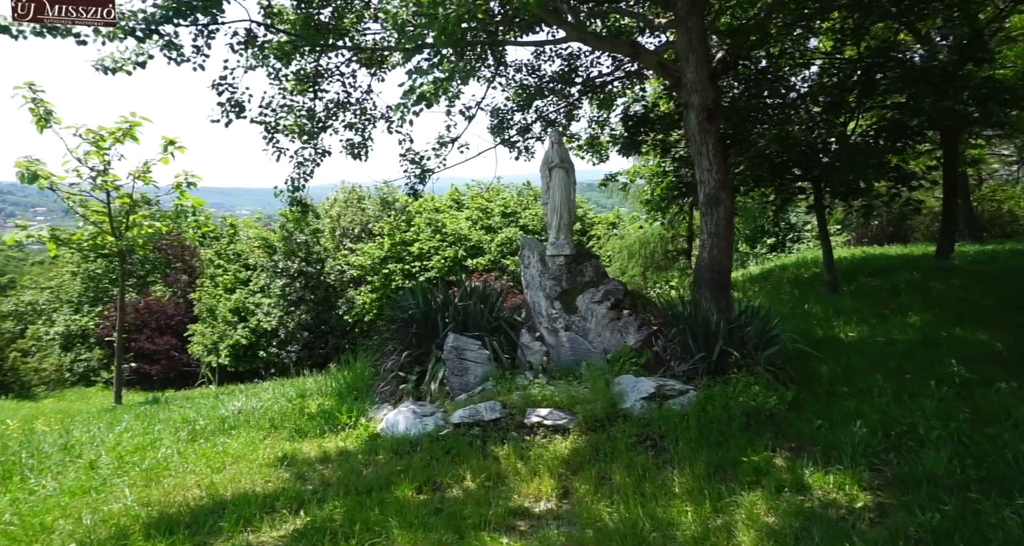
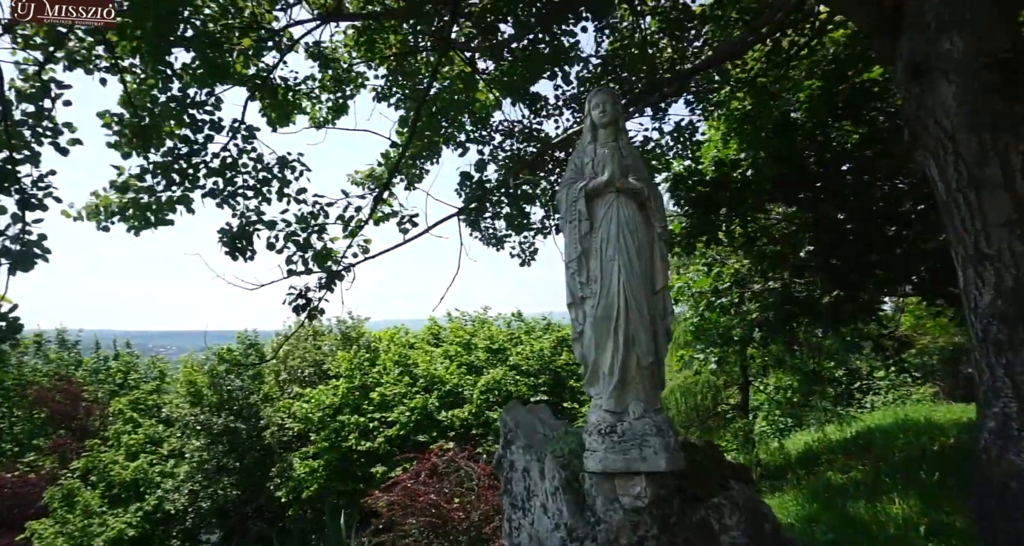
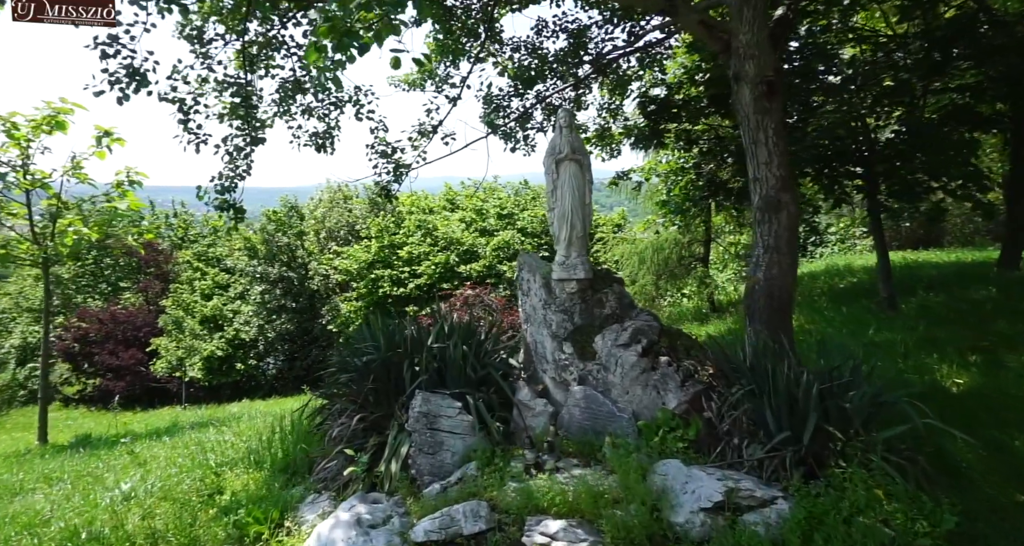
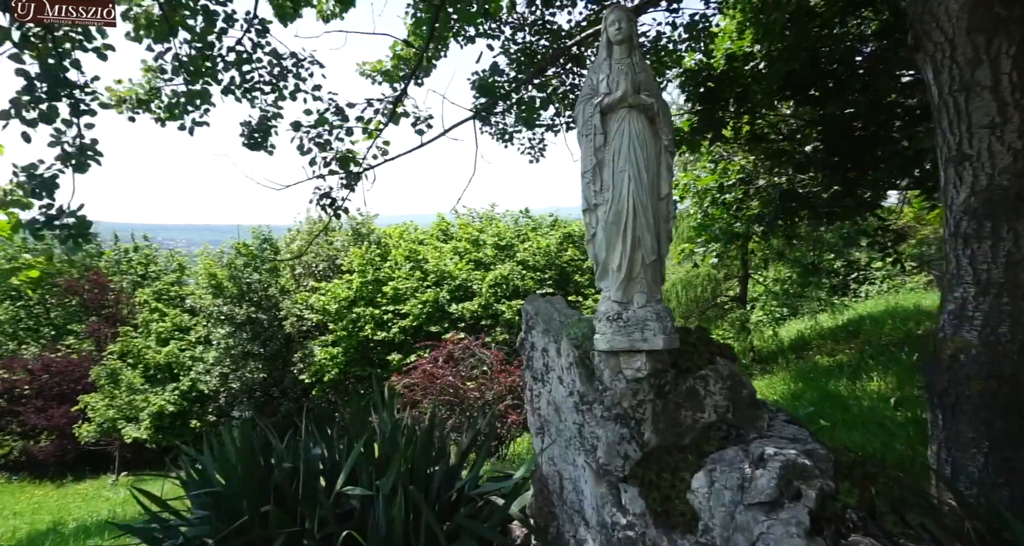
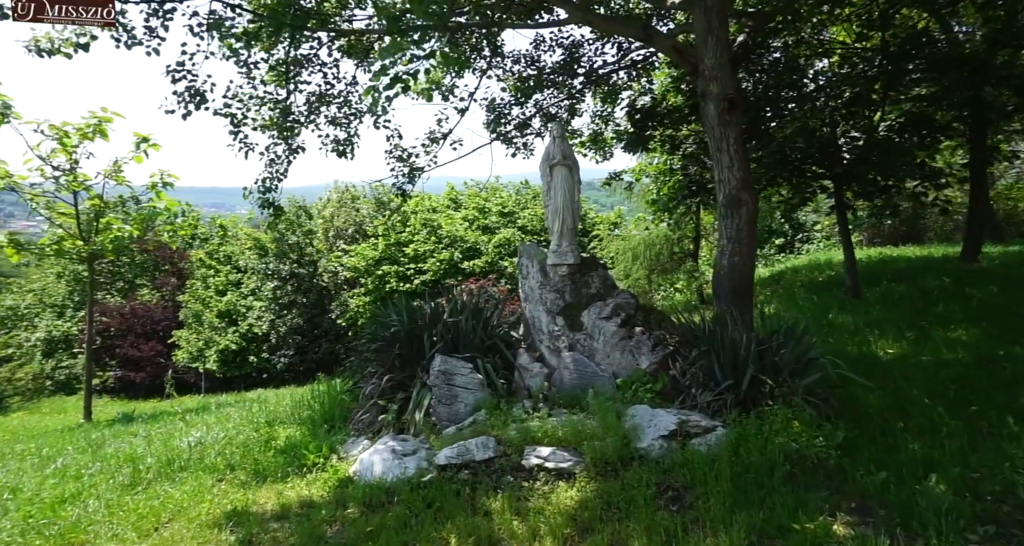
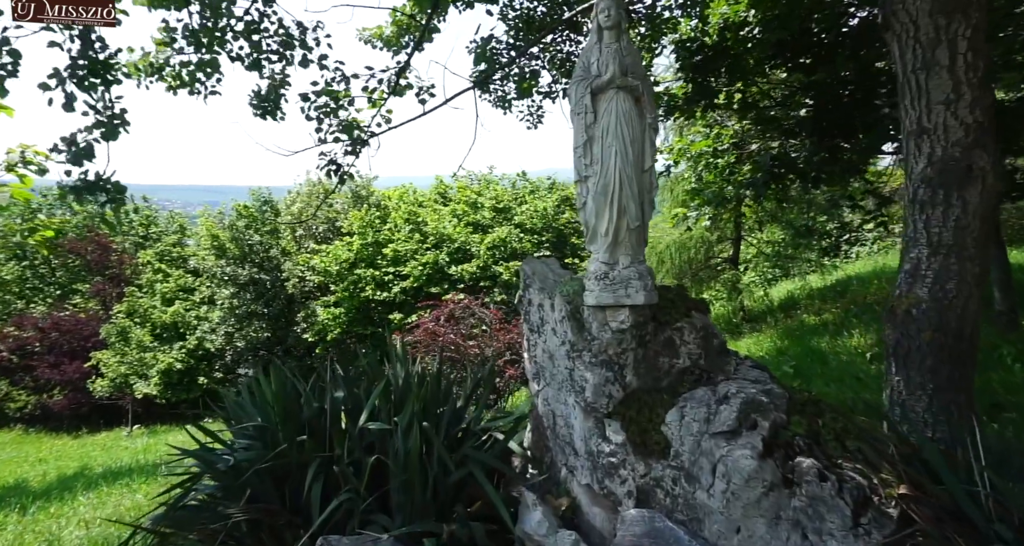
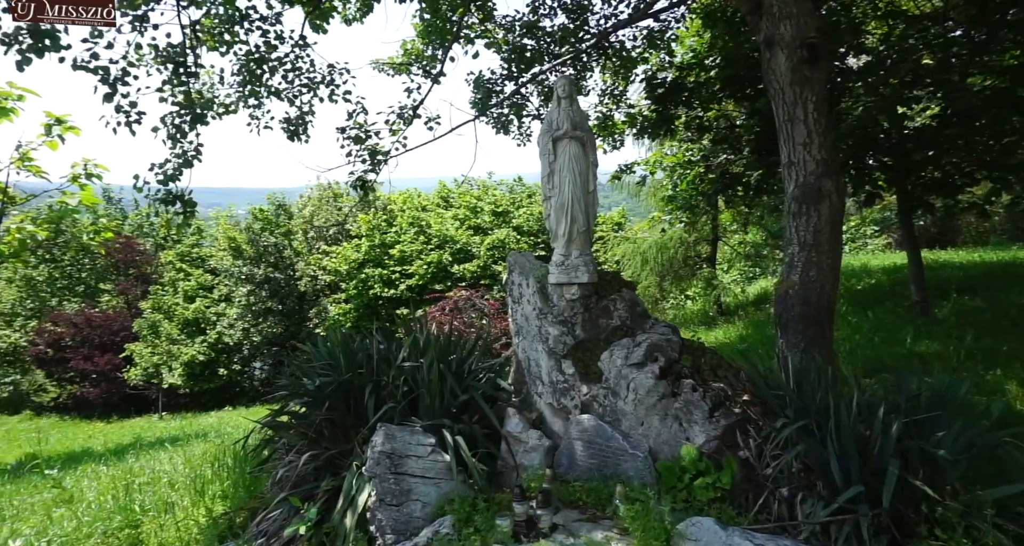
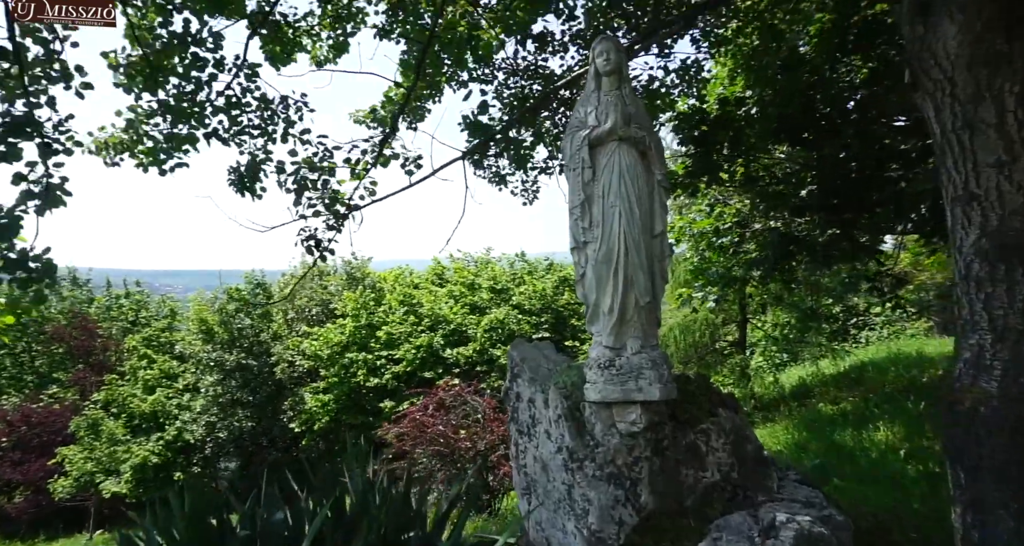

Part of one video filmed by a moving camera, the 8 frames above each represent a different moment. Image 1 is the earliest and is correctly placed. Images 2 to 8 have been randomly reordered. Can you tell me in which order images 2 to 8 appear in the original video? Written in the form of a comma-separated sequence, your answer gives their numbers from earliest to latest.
5, 3, 7, 6, 4, 8, 2
